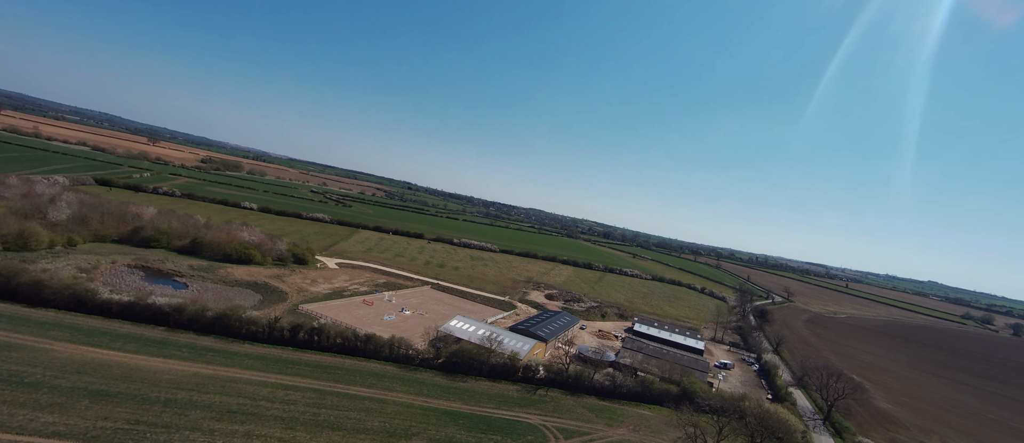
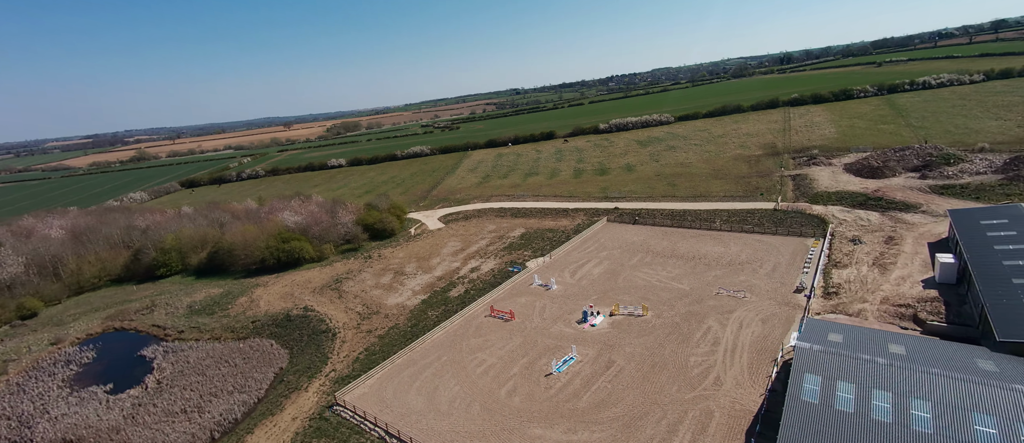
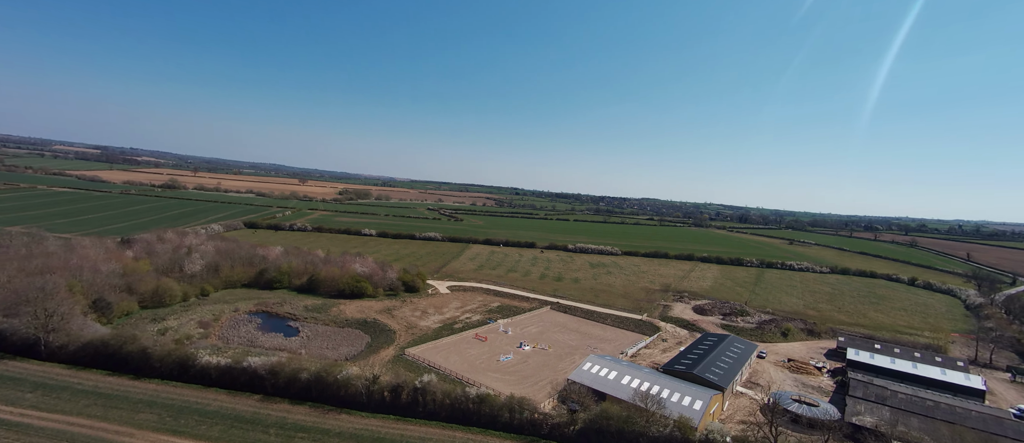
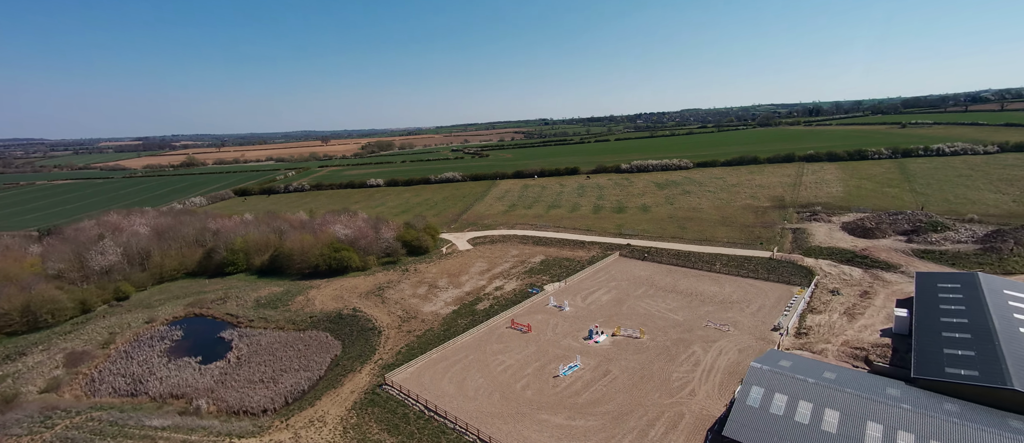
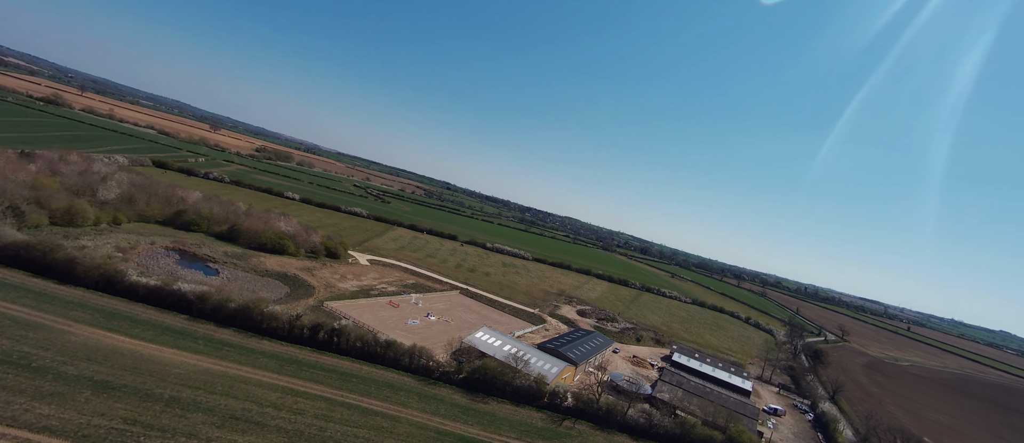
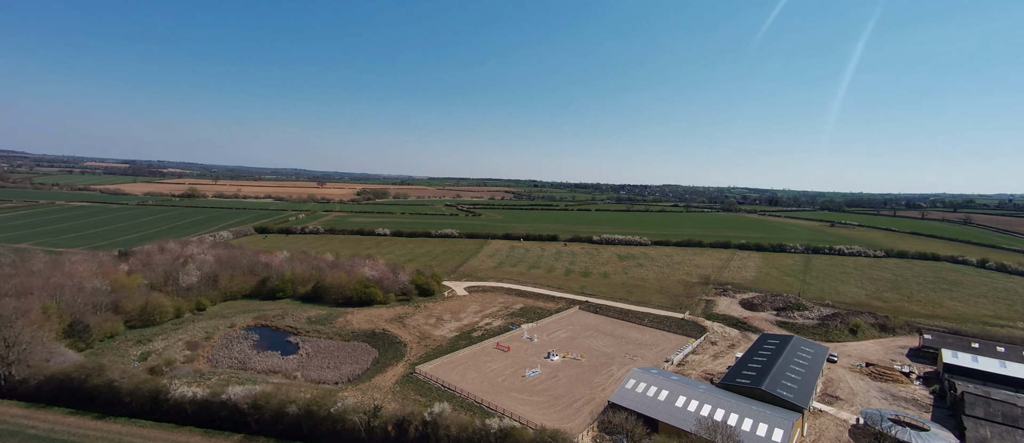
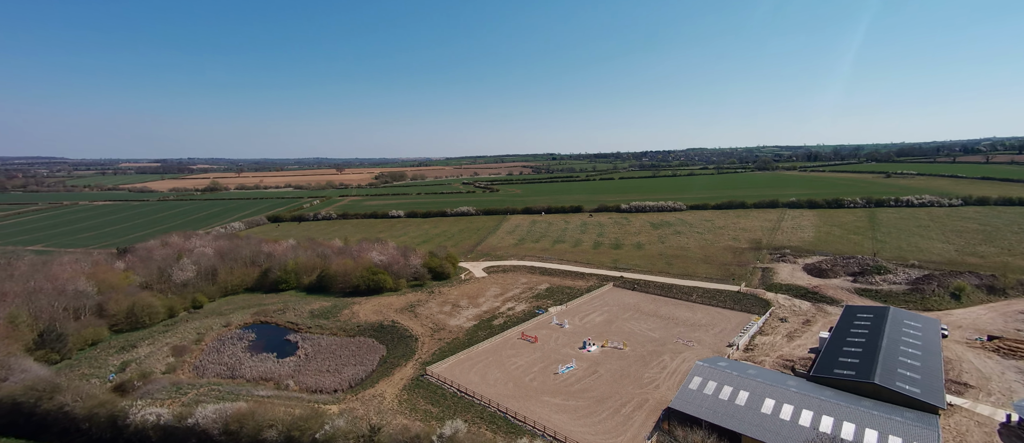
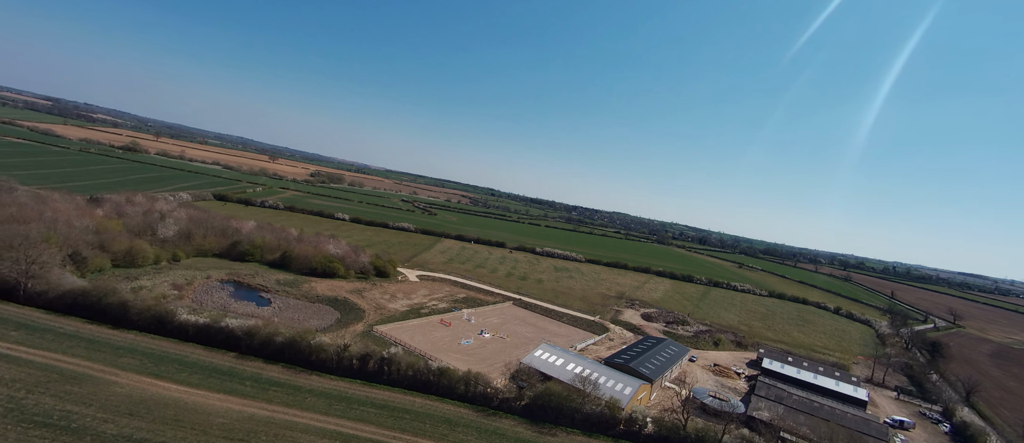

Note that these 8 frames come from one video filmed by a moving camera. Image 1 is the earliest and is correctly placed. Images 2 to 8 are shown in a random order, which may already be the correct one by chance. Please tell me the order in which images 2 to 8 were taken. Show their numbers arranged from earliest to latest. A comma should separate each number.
5, 8, 3, 6, 7, 4, 2
